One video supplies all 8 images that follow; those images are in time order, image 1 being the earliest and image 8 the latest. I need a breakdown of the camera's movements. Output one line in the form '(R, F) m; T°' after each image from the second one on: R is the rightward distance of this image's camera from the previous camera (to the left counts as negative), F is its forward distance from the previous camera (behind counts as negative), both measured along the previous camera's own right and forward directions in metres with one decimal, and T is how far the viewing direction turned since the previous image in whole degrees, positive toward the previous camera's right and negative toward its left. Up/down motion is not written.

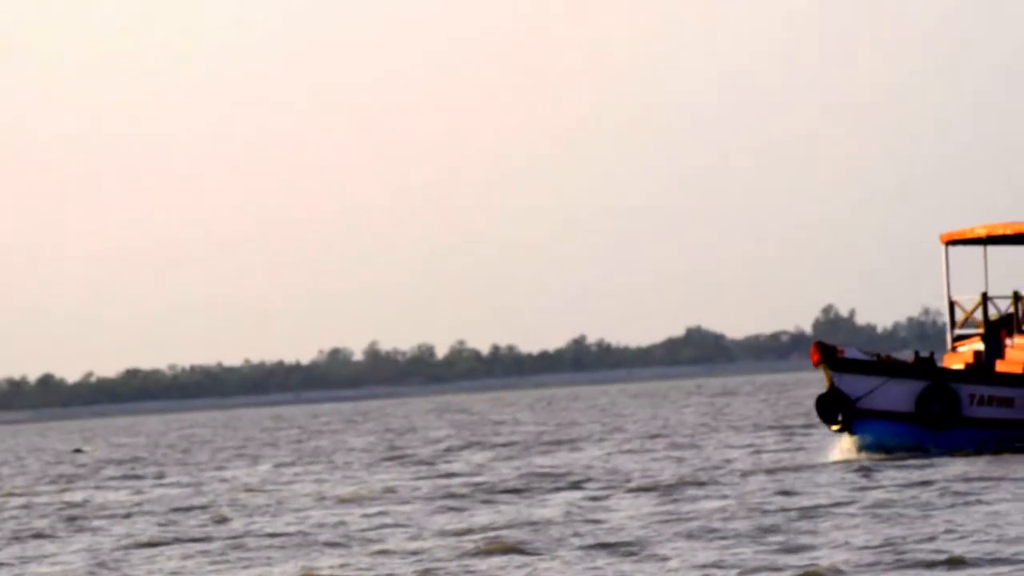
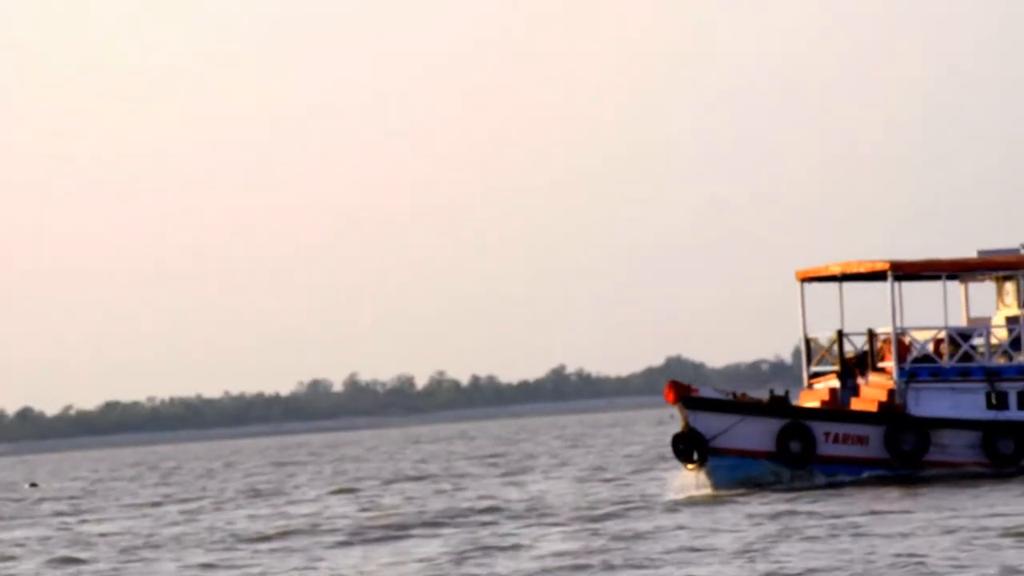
(+1.3, -0.1) m; 0°
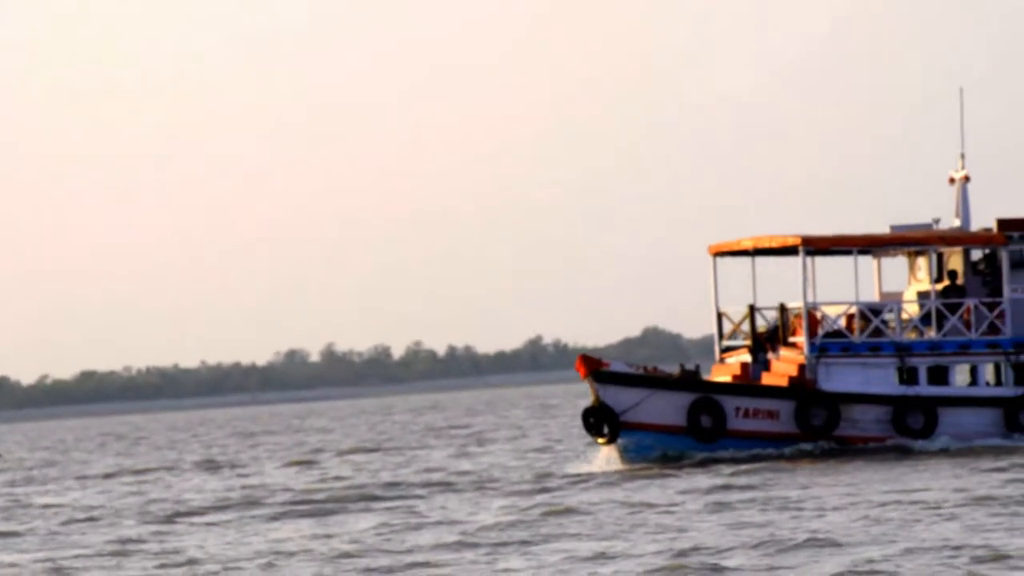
(+0.7, 0.0) m; 0°
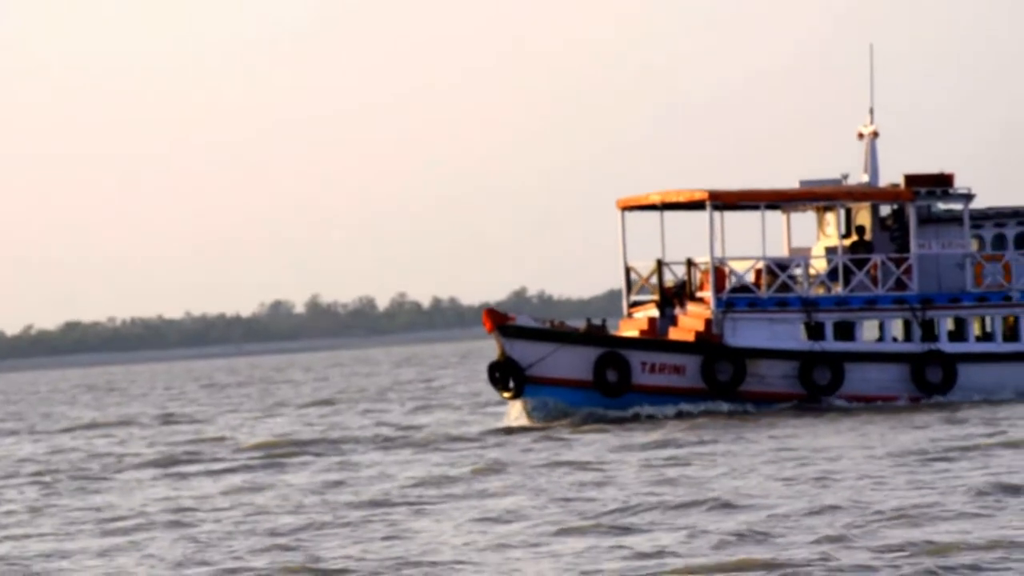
(+0.8, 0.0) m; 0°
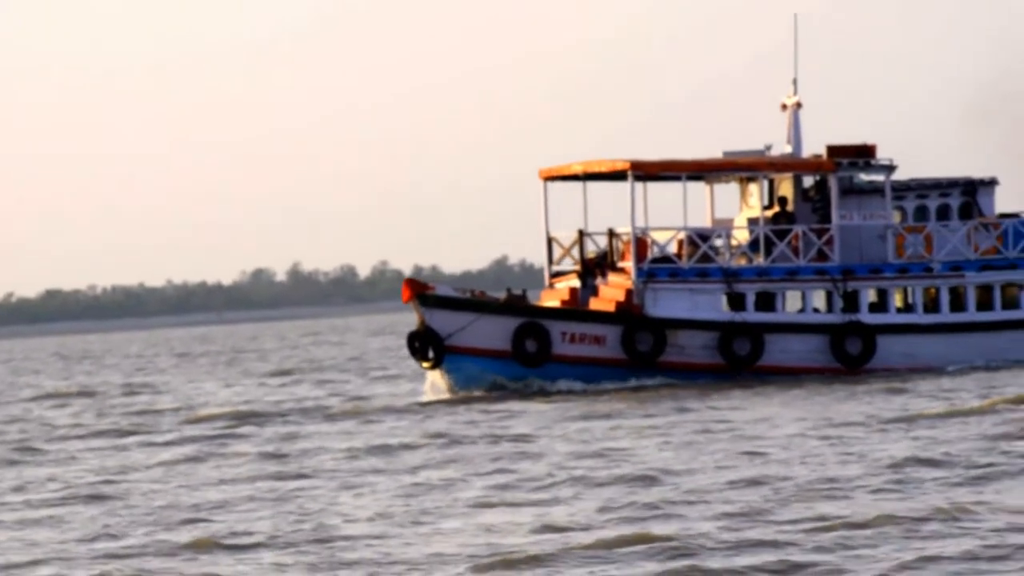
(+0.6, +0.1) m; 0°
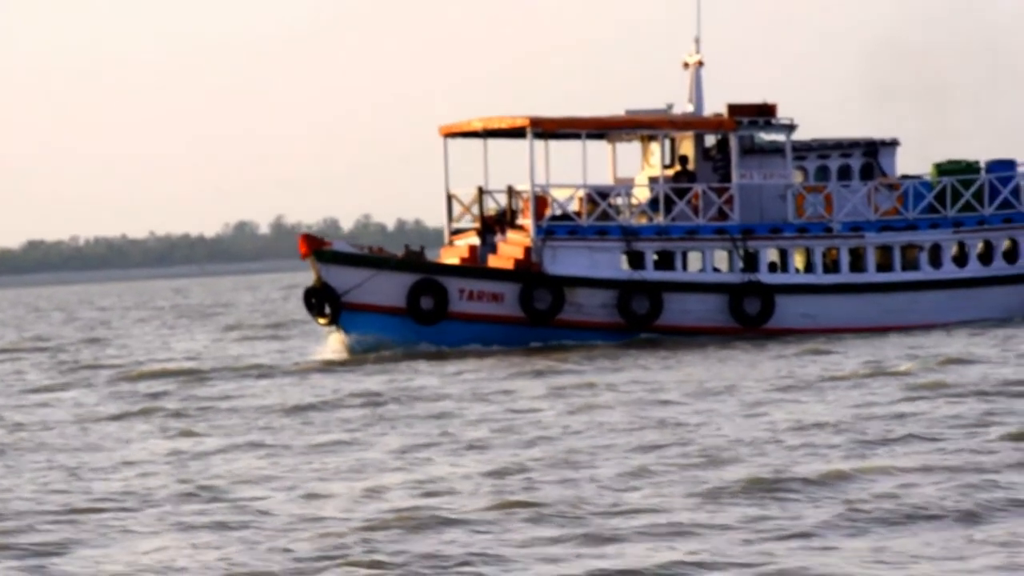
(+0.9, +0.1) m; 0°
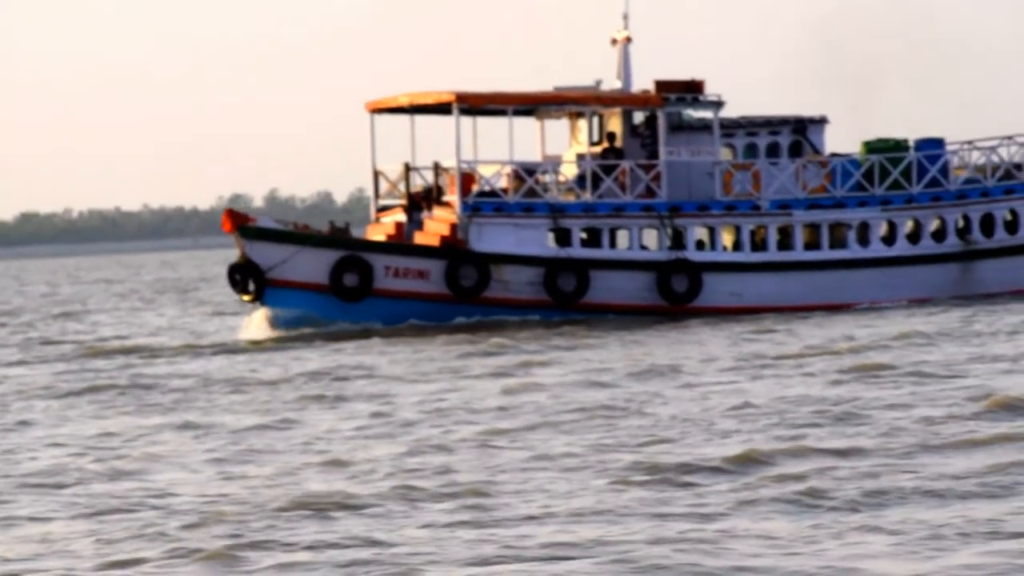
(+0.7, +0.2) m; 0°
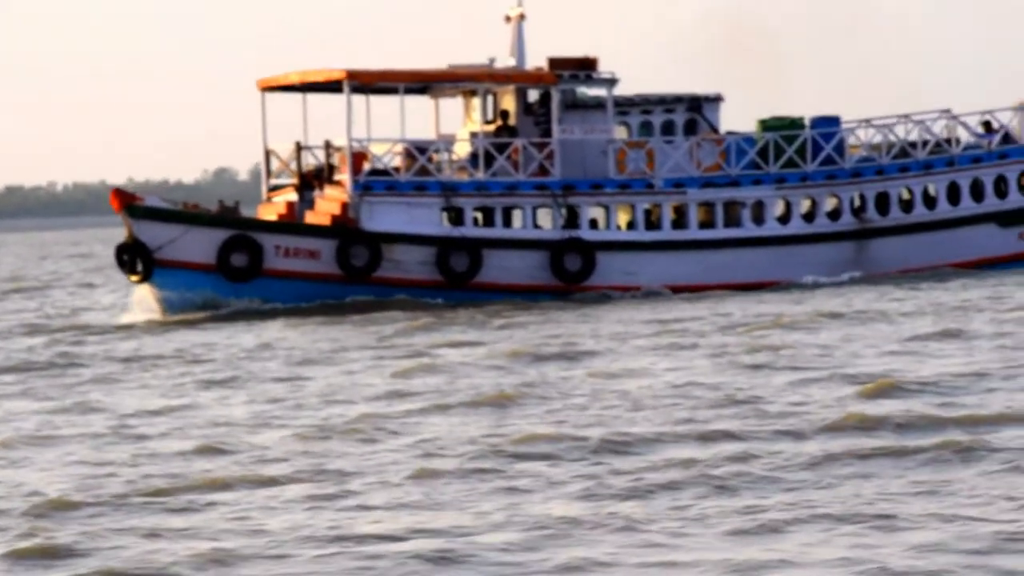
(+0.9, +0.3) m; 0°
